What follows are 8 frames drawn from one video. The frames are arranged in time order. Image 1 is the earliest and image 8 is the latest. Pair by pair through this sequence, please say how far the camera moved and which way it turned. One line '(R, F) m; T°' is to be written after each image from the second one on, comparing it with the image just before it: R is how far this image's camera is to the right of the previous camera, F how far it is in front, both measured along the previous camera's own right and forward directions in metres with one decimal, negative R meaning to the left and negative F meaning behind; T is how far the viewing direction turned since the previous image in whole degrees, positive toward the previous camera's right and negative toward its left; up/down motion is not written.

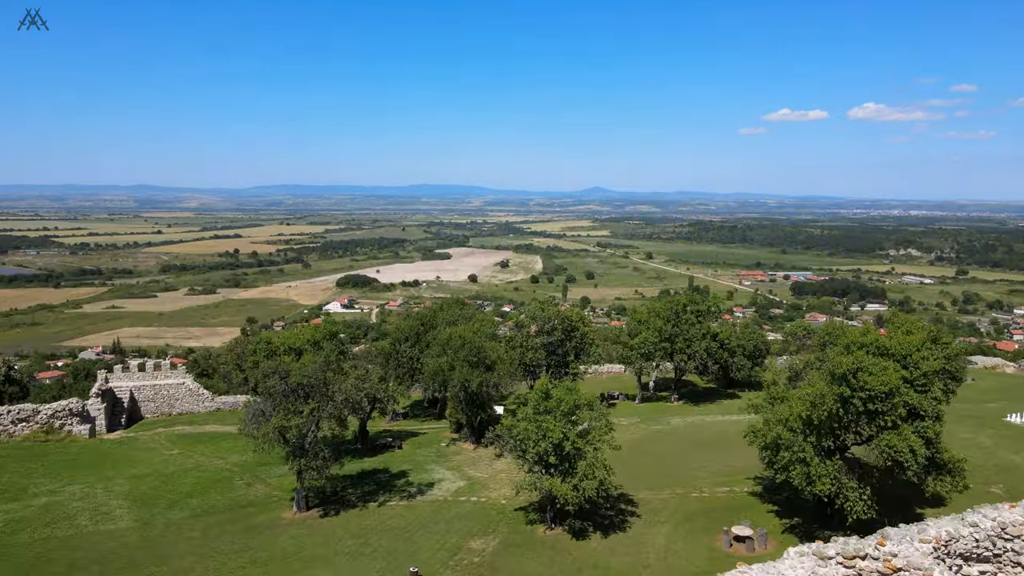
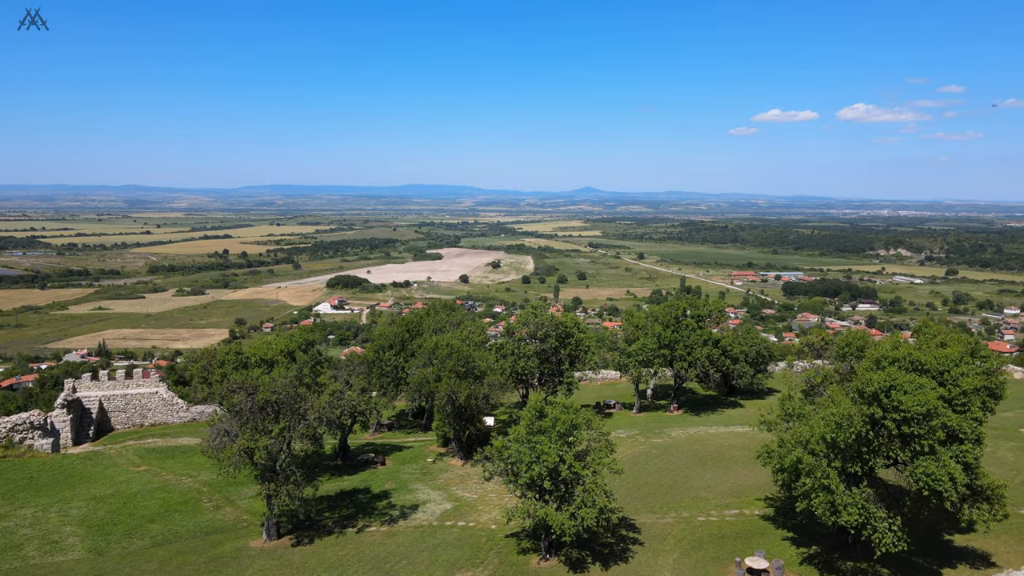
(0.0, +2.6) m; +1°
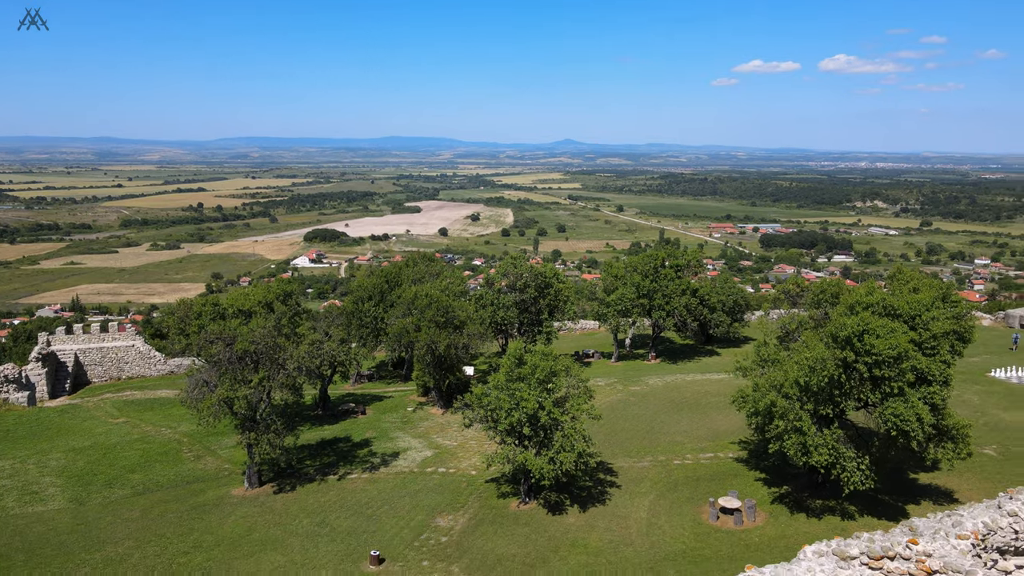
(0.0, +0.1) m; +2°
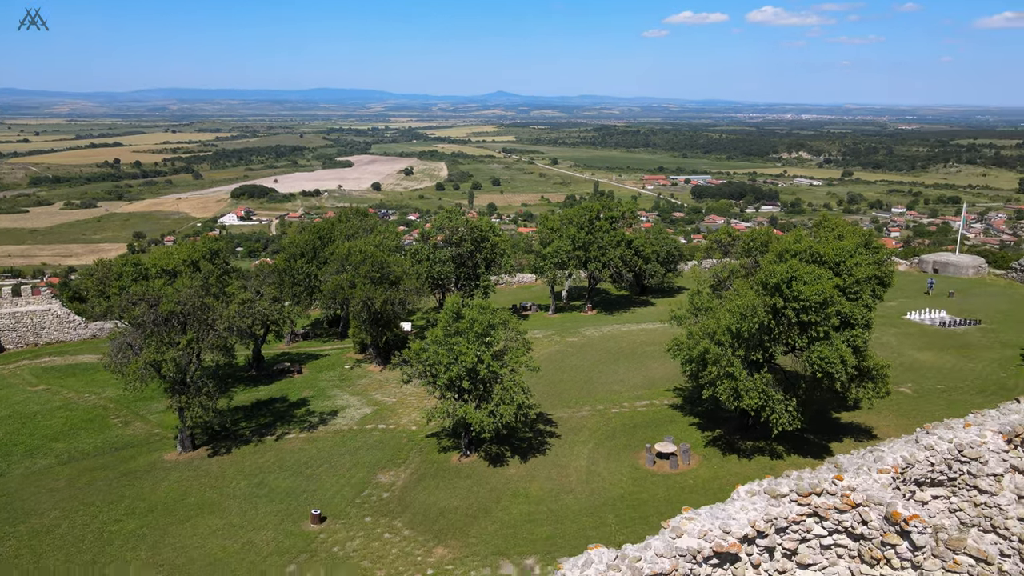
(0.0, +0.2) m; +5°
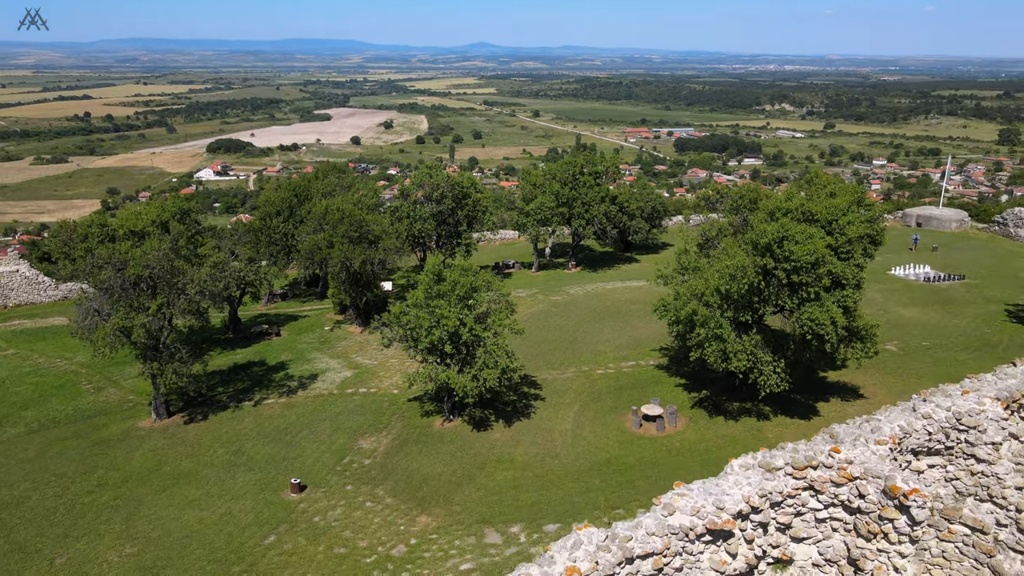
(0.0, +0.8) m; +1°
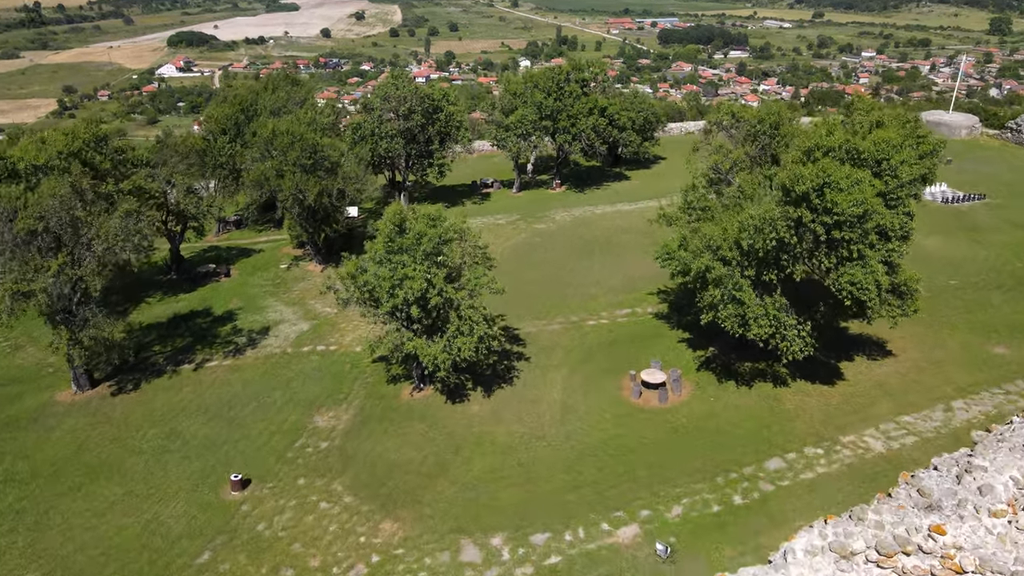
(+0.1, +4.0) m; +1°
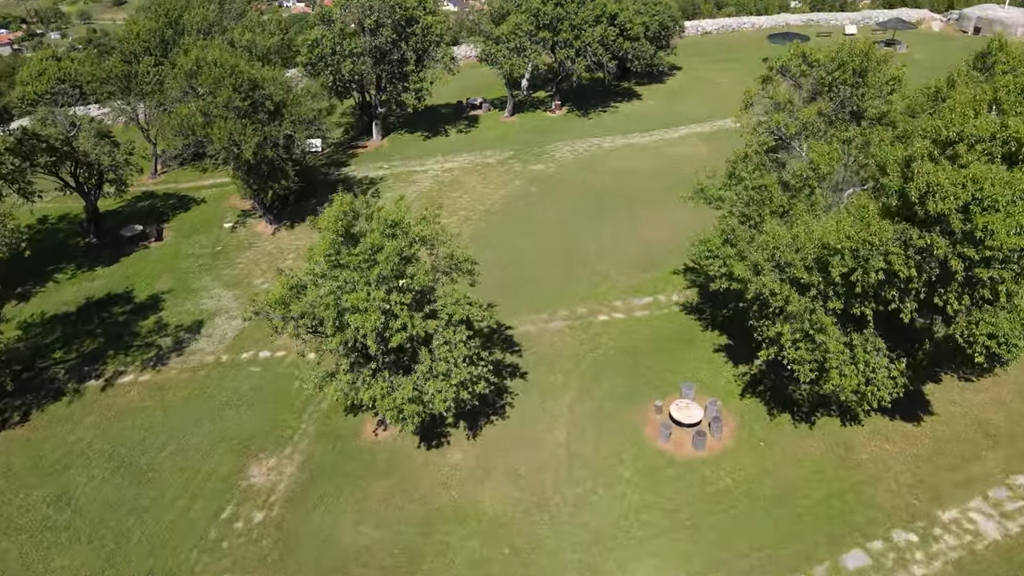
(+0.1, +5.6) m; 0°
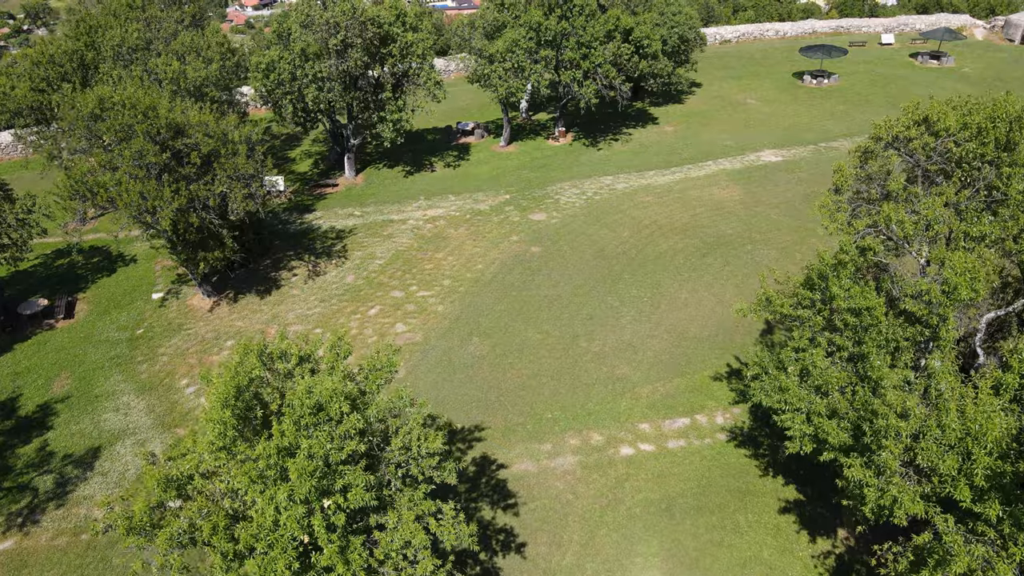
(+0.1, +5.2) m; 0°
